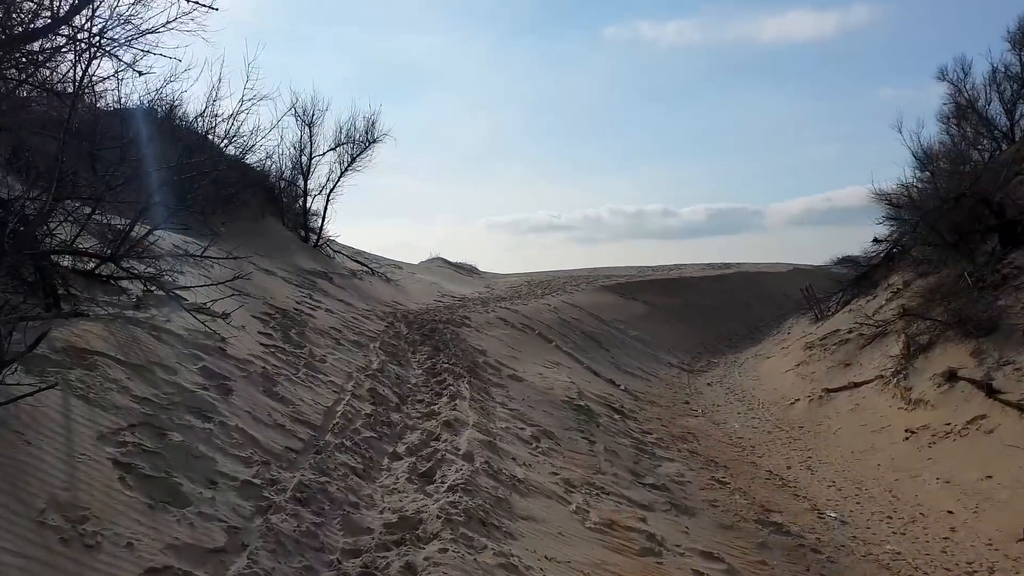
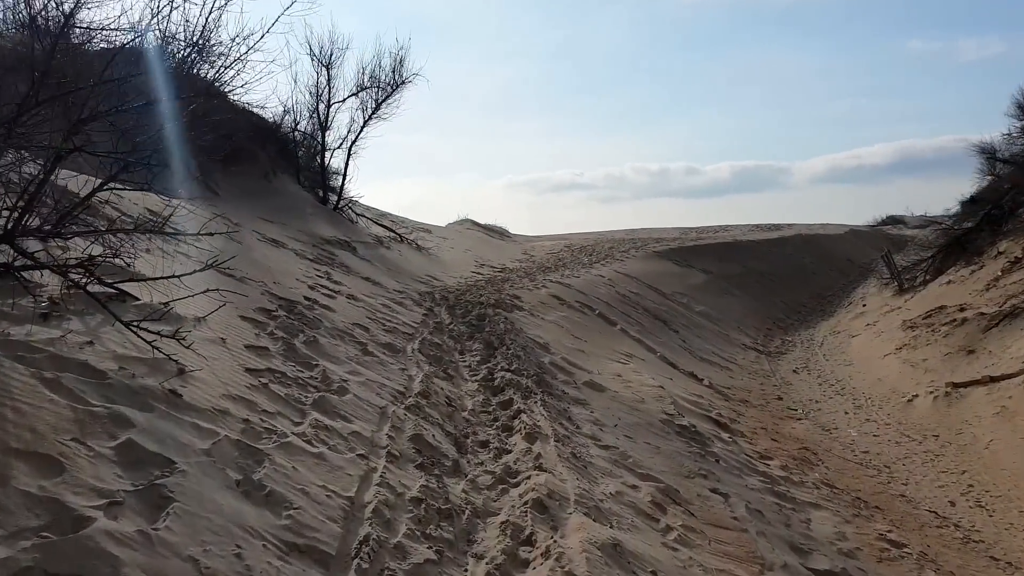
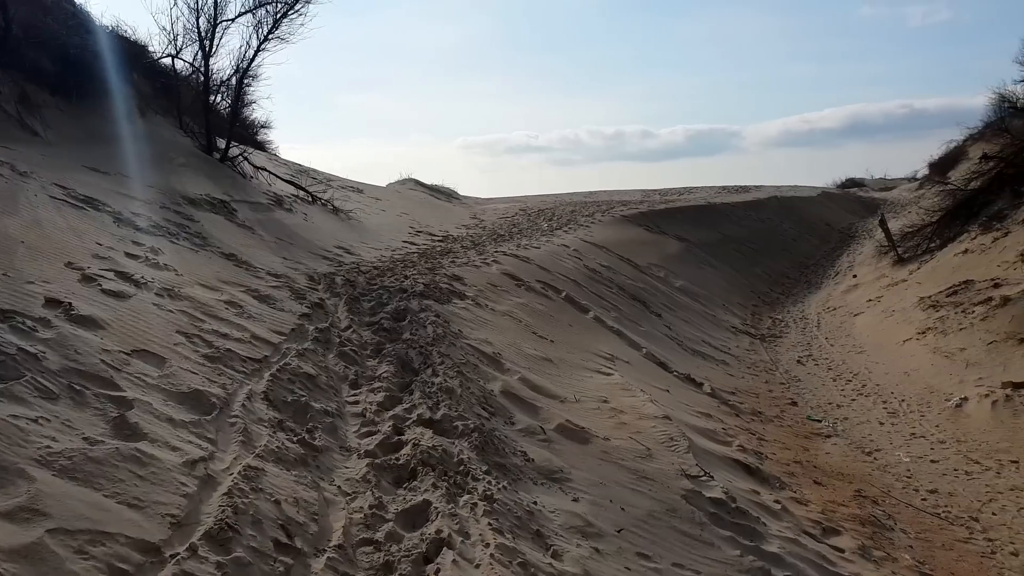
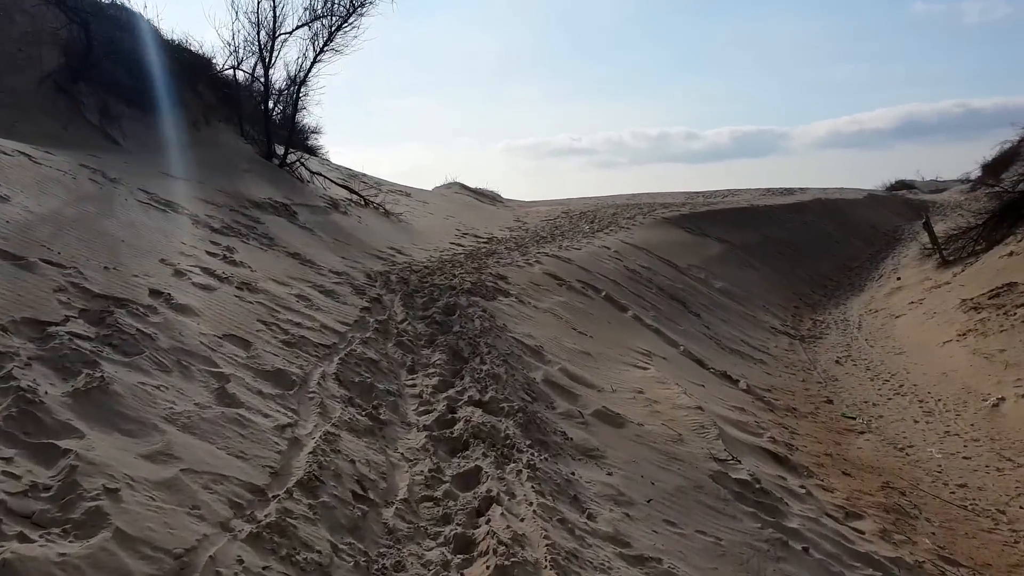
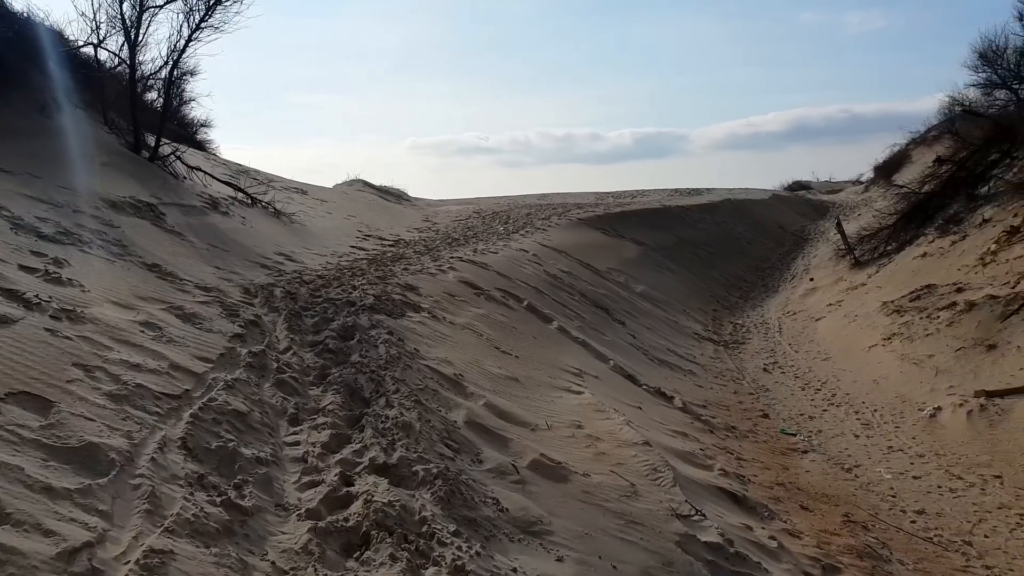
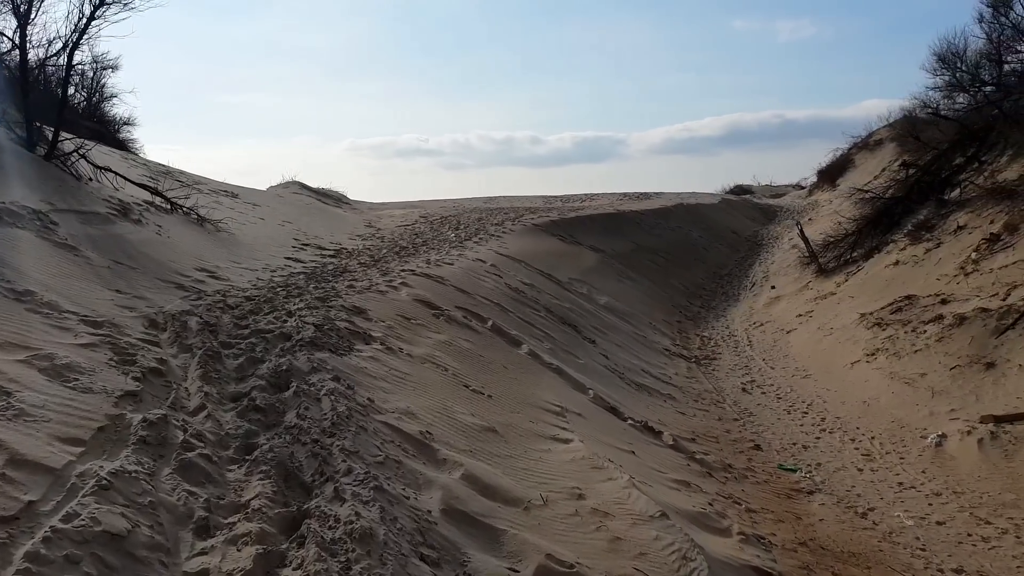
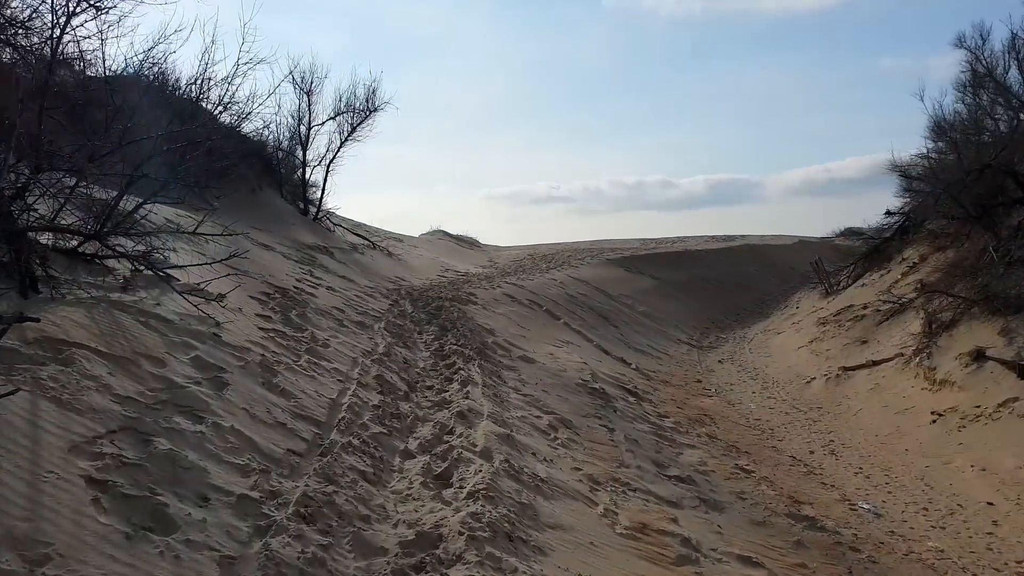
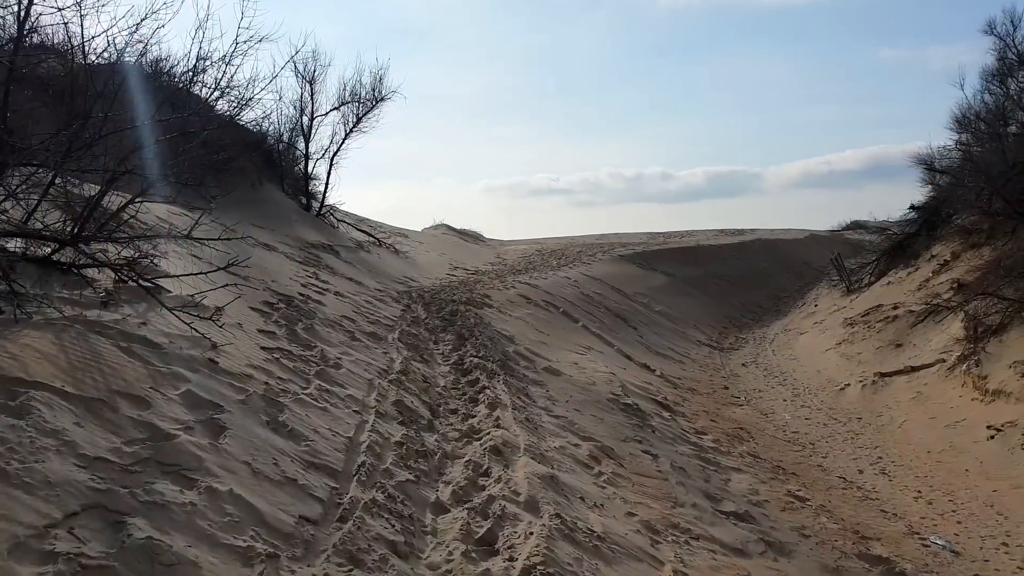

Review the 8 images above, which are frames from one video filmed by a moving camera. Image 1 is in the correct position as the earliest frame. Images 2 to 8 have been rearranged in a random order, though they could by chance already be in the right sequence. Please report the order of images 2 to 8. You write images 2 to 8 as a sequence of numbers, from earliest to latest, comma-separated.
7, 8, 2, 4, 3, 5, 6
